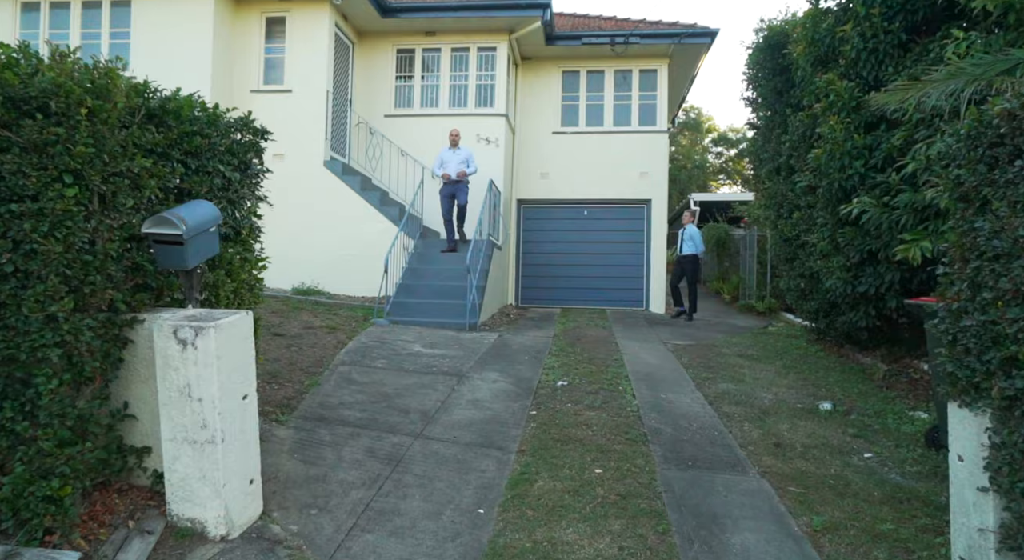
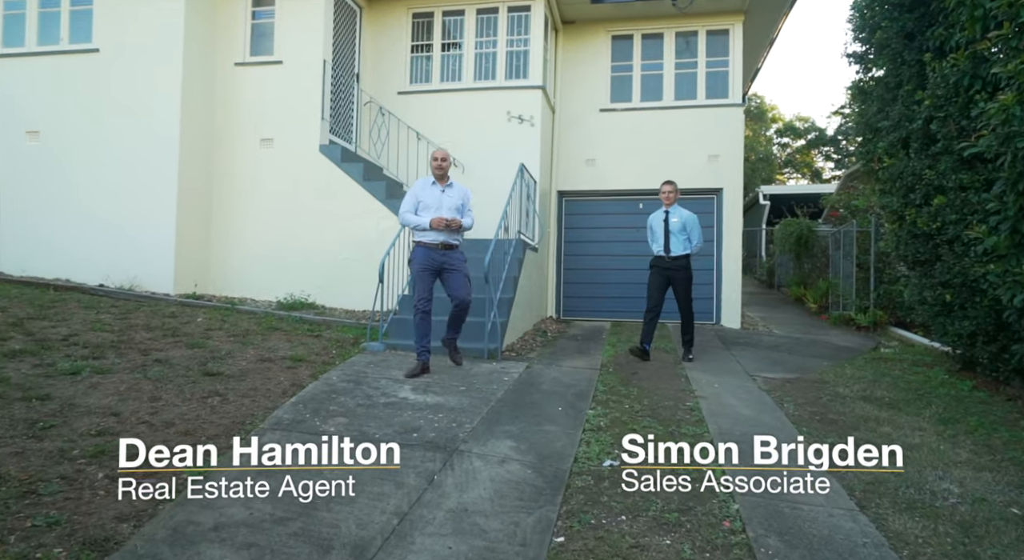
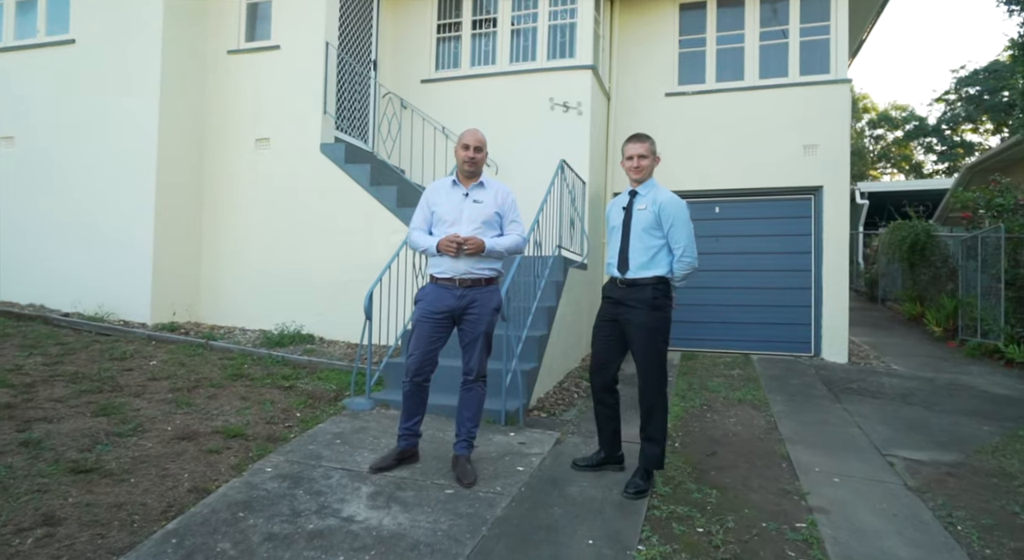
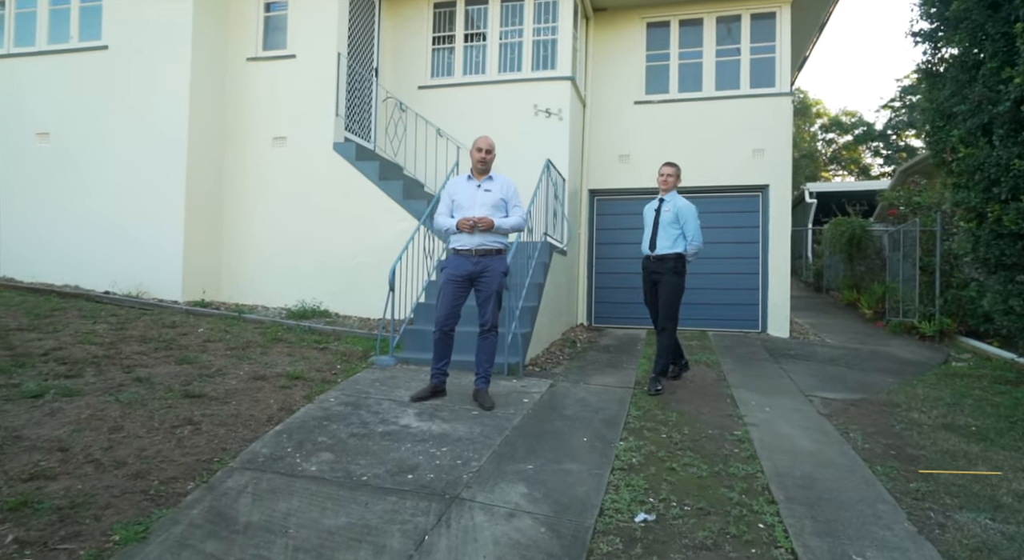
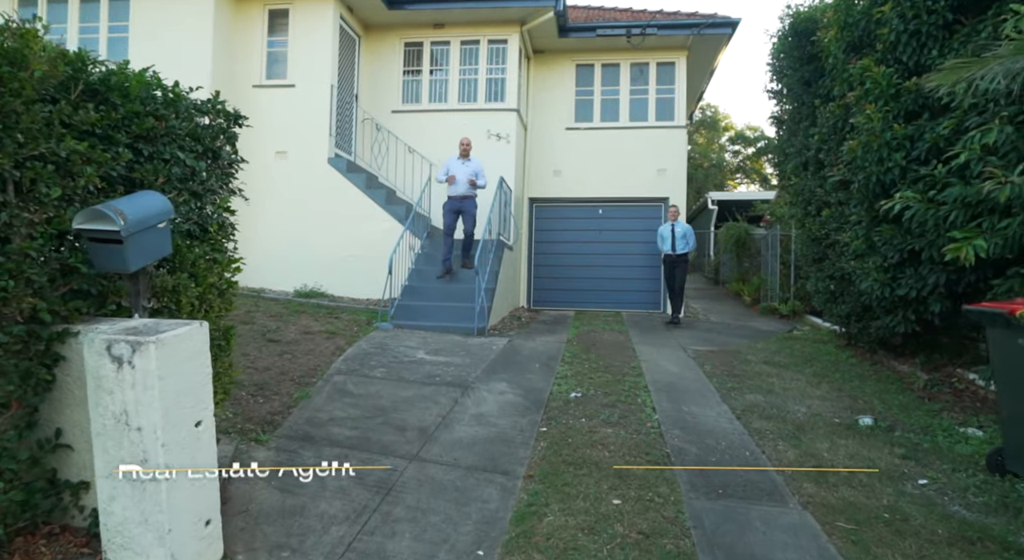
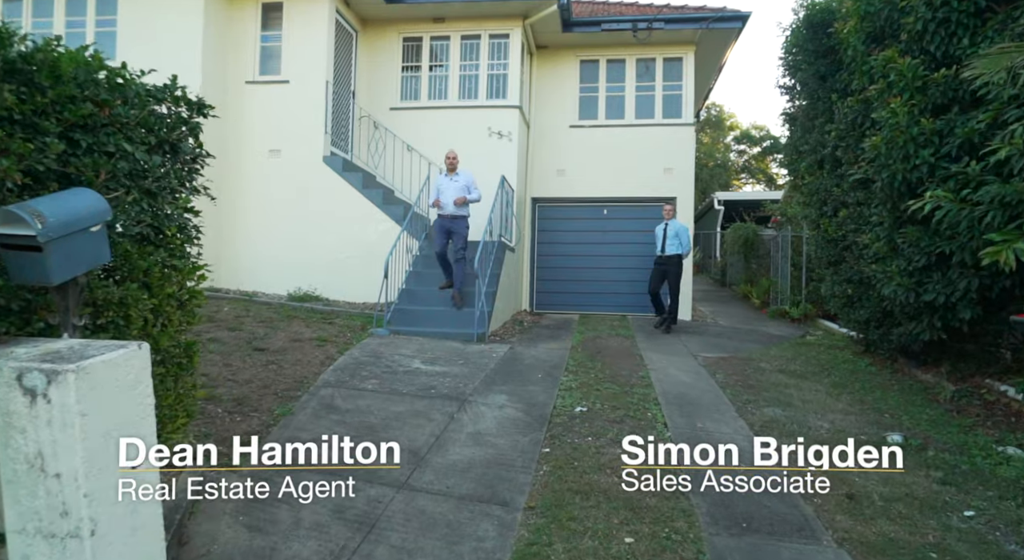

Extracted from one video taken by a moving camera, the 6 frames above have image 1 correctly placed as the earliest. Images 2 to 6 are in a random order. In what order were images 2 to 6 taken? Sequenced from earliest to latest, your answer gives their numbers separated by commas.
5, 6, 2, 4, 3
